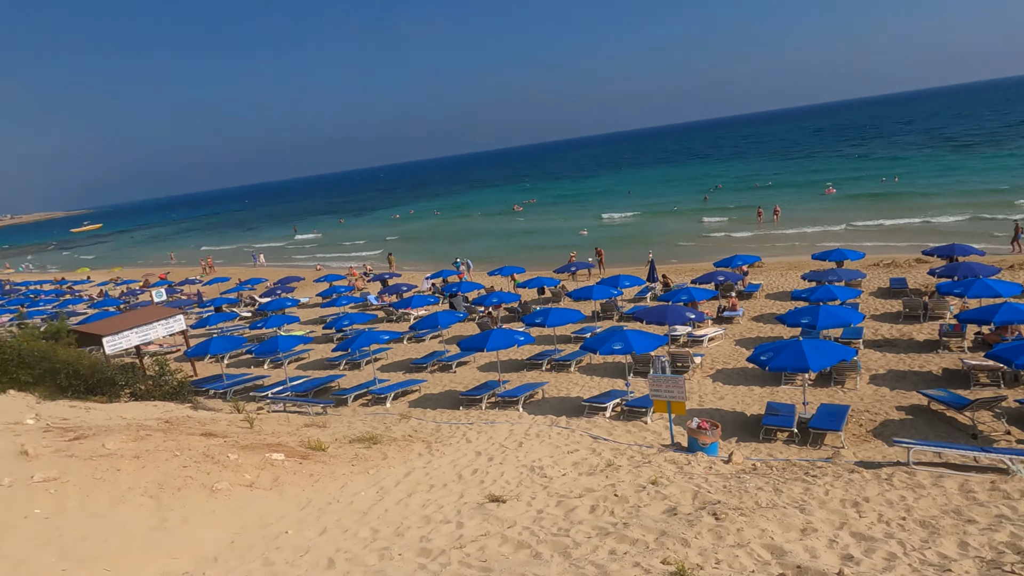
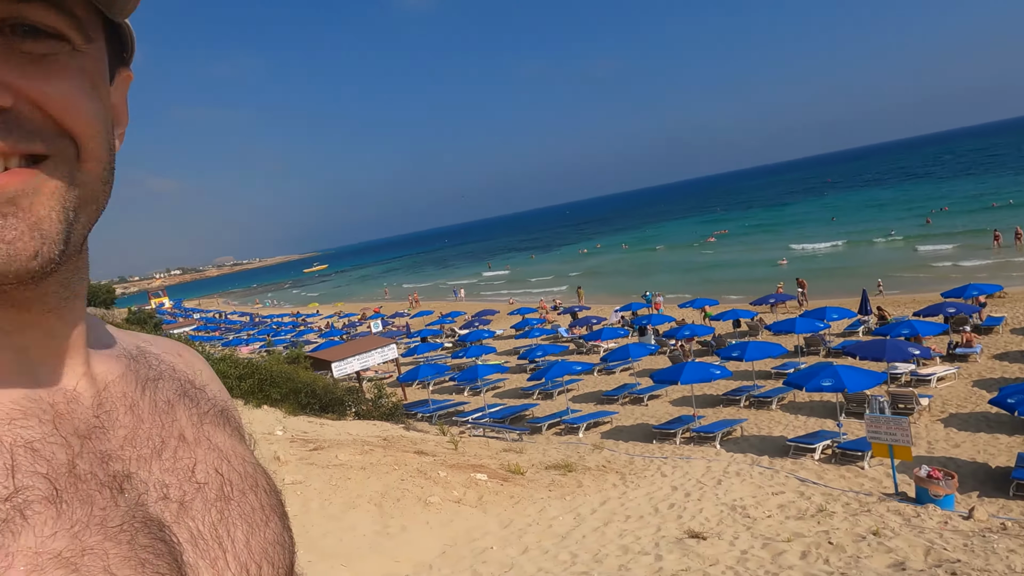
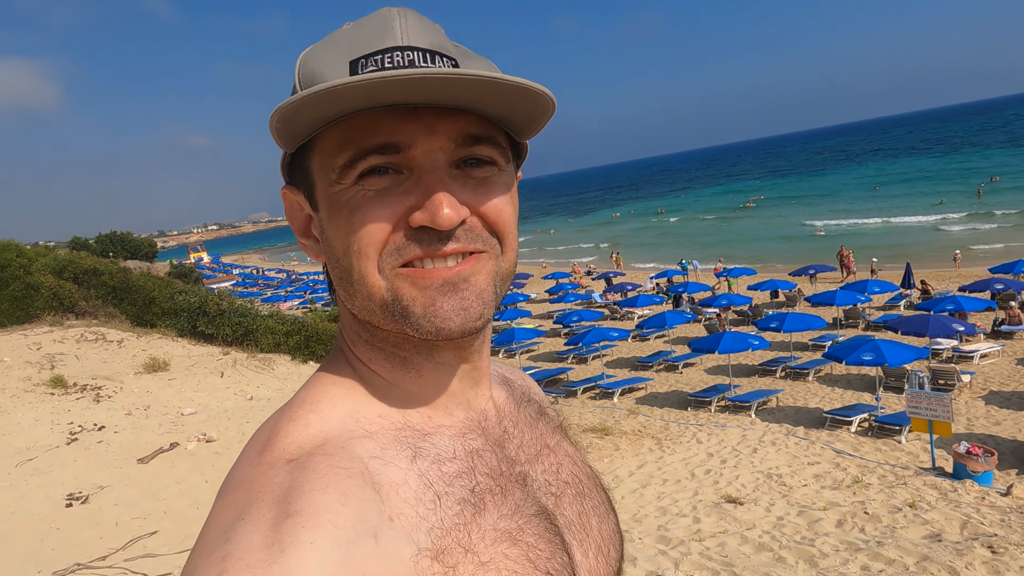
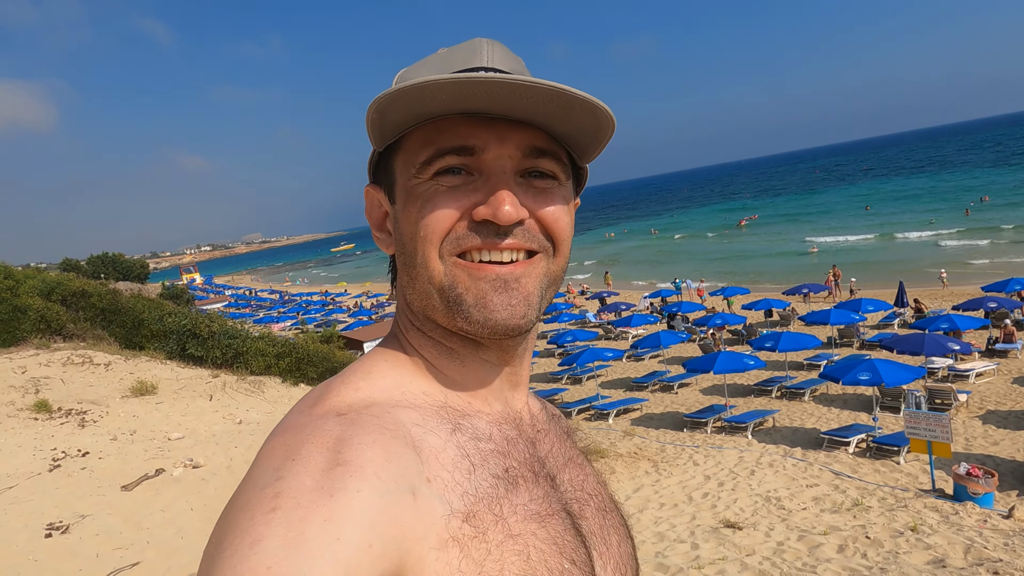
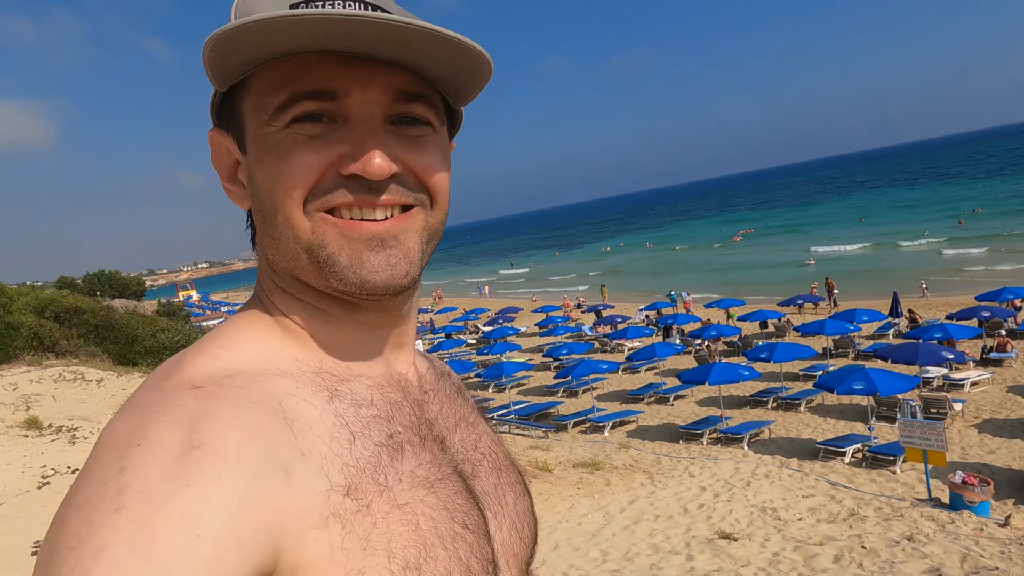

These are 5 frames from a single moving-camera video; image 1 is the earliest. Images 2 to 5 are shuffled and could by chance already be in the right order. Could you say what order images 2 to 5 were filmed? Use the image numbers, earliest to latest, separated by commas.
2, 5, 4, 3
